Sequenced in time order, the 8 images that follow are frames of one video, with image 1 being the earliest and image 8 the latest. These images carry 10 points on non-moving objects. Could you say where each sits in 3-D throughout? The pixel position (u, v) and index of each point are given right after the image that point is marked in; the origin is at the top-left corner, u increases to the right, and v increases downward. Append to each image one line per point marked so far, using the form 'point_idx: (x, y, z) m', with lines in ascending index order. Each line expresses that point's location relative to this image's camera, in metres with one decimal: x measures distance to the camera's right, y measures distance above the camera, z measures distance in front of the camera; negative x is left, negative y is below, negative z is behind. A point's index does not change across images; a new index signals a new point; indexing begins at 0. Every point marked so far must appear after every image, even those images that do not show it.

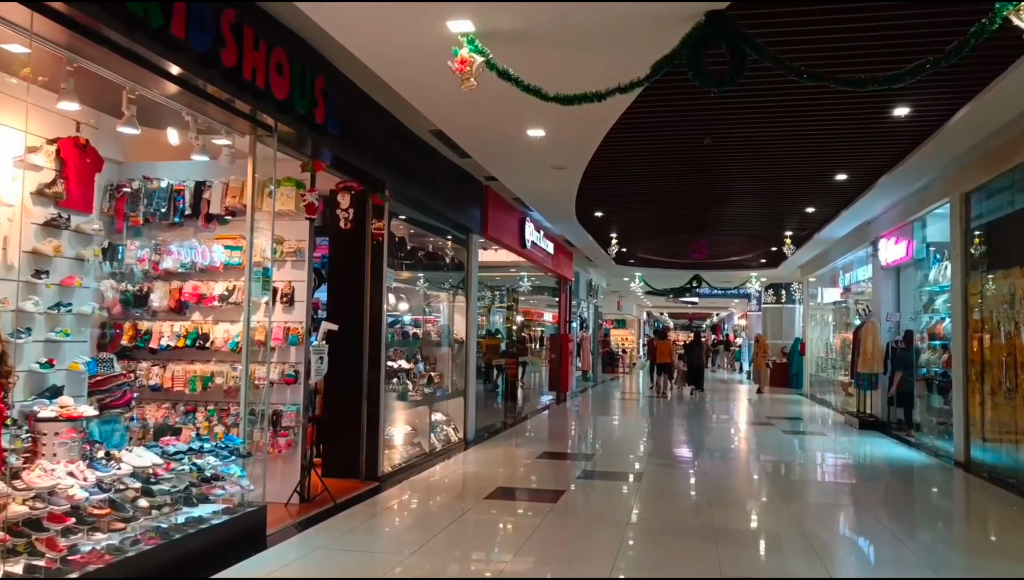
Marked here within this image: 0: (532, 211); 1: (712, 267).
0: (+0.2, +0.9, +10.4) m
1: (+3.5, +0.5, +16.0) m
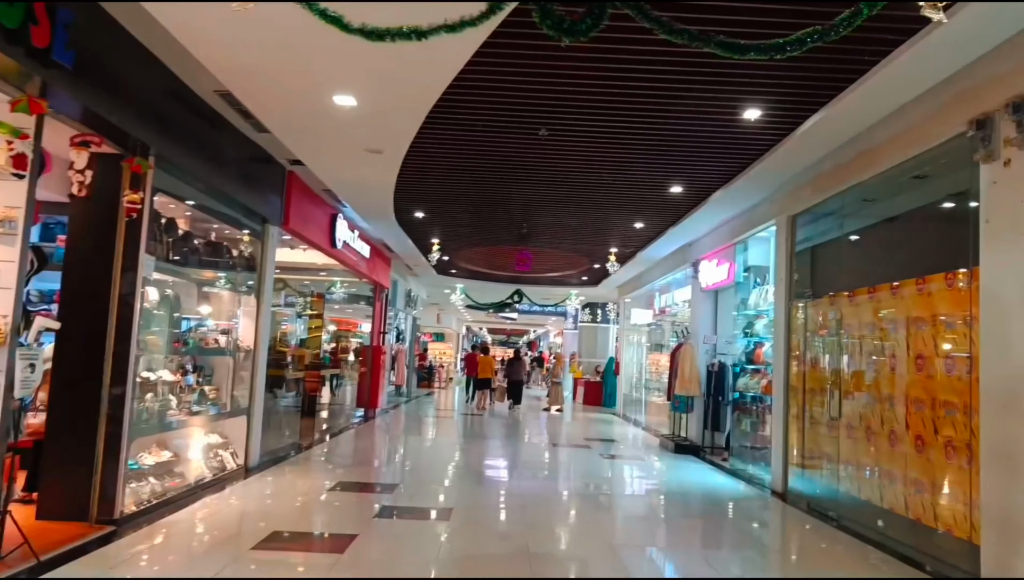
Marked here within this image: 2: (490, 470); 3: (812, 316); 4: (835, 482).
0: (-1.8, +0.9, +9.3) m
1: (+0.4, +0.2, +15.5) m
2: (-0.2, -1.6, +8.4) m
3: (+2.0, -0.2, +6.1) m
4: (+2.0, -1.2, +5.5) m
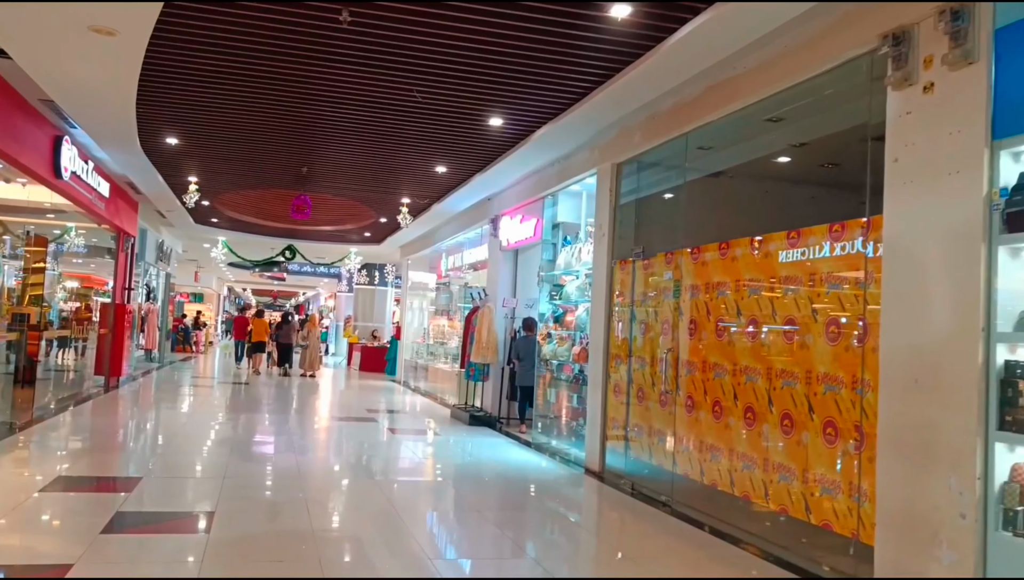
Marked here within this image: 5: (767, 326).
0: (-3.7, +1.4, +7.6) m
1: (-3.2, +0.9, +14.1) m
2: (-2.0, -1.2, +7.2) m
3: (+0.7, +0.1, +5.4) m
4: (+0.8, -0.9, +5.0) m
5: (+1.1, -0.2, +3.9) m
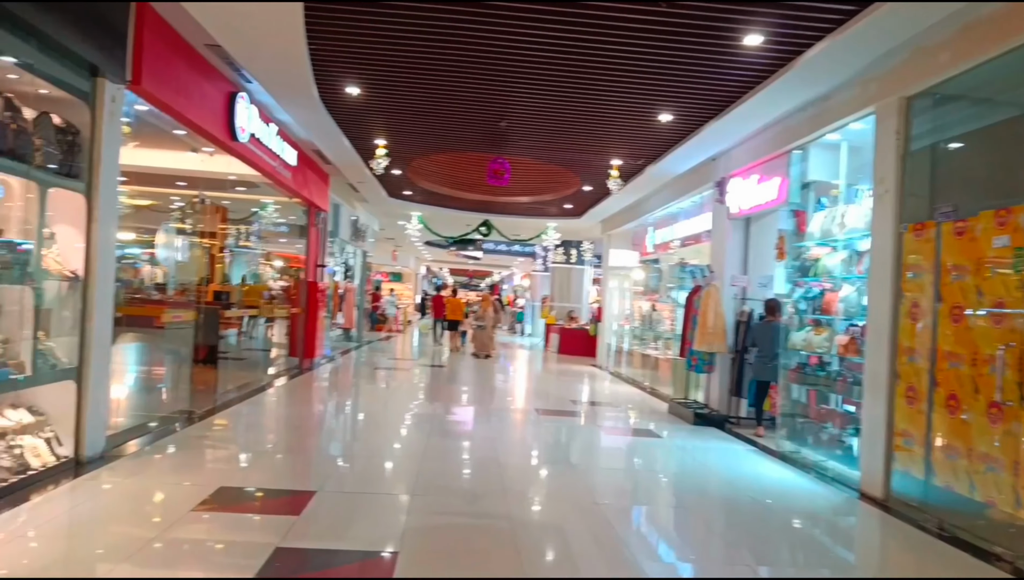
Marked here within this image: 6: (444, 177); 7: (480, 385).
0: (-2.0, +1.5, +7.1) m
1: (-0.1, +1.2, +13.4) m
2: (-0.4, -1.1, +6.4) m
3: (+1.9, +0.2, +4.1) m
4: (+1.9, -0.8, +3.6) m
5: (+1.9, -0.1, +2.6) m
6: (-0.7, +1.3, +10.4) m
7: (-0.4, -1.1, +9.9) m
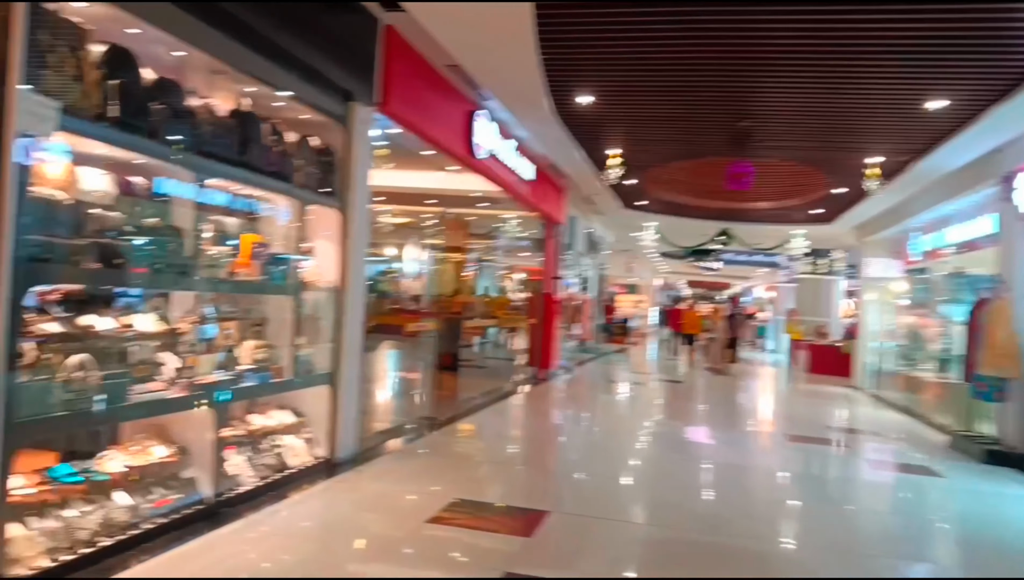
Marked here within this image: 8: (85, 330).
0: (-0.1, +1.4, +7.3) m
1: (+3.3, +1.0, +12.9) m
2: (+1.2, -1.1, +6.2) m
3: (+2.9, +0.2, +3.4) m
4: (+2.7, -0.9, +2.9) m
5: (+2.5, -0.1, +1.9) m
6: (+1.9, +1.2, +10.2) m
7: (+2.2, -1.2, +9.5) m
8: (-1.4, -0.1, +2.9) m
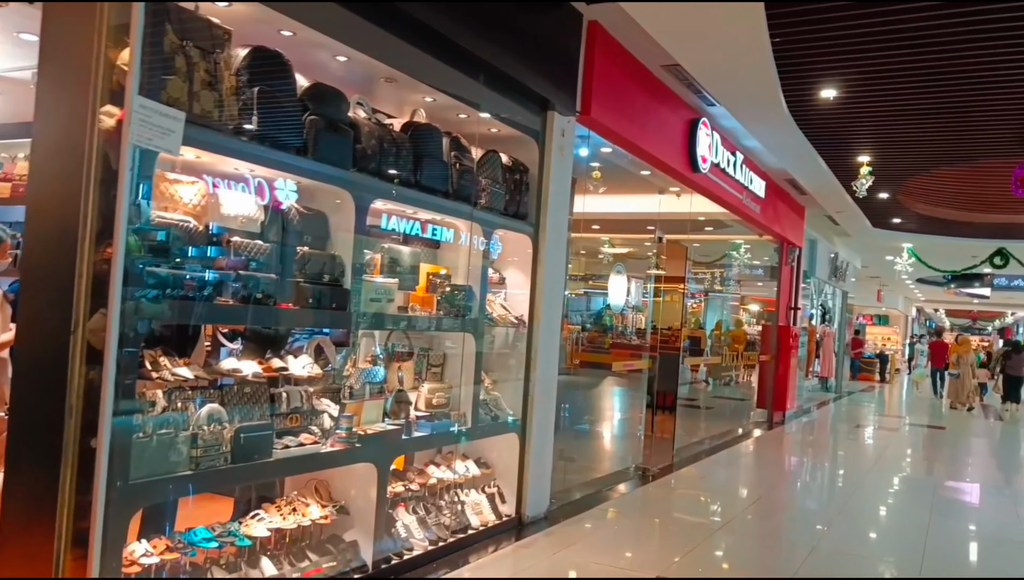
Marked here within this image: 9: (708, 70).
0: (+1.5, +1.2, +6.5) m
1: (+6.2, +0.6, +11.1) m
2: (+2.6, -1.3, +5.1) m
3: (+3.4, +0.1, +1.9) m
4: (+3.2, -0.9, +1.5) m
5: (+2.7, -0.1, +0.6) m
6: (+4.2, +0.9, +8.8) m
7: (+4.3, -1.5, +8.0) m
8: (-0.8, -0.2, +2.6) m
9: (+1.0, +1.1, +4.6) m
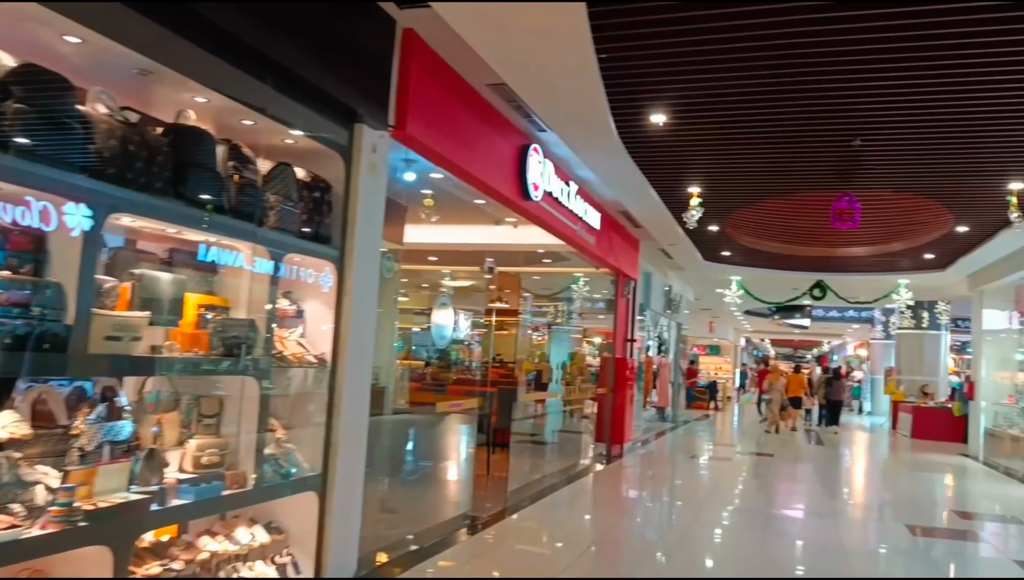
0: (+0.3, +1.0, +6.3) m
1: (+4.2, +0.2, +11.5) m
2: (+1.6, -1.5, +4.9) m
3: (+3.0, 0.0, +2.0) m
4: (+2.8, -1.0, +1.5) m
5: (+2.5, -0.2, +0.6) m
6: (+2.6, +0.6, +9.0) m
7: (+2.8, -1.8, +8.1) m
8: (-1.3, -0.3, +2.0) m
9: (+0.1, +1.0, +4.3) m
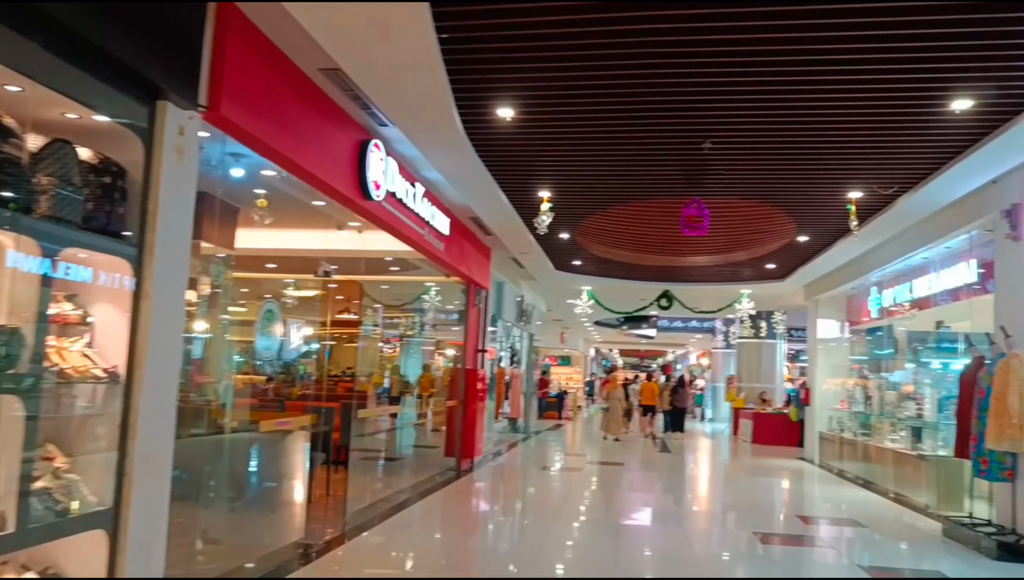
0: (-0.7, +0.9, +5.9) m
1: (+2.2, +0.1, +11.7) m
2: (+0.7, -1.5, +4.8) m
3: (+2.6, 0.0, +2.1) m
4: (+2.5, -1.0, +1.6) m
5: (+2.3, -0.1, +0.6) m
6: (+1.1, +0.5, +8.9) m
7: (+1.4, -1.8, +8.1) m
8: (-1.7, -0.3, +1.4) m
9: (-0.6, +0.9, +3.9) m
